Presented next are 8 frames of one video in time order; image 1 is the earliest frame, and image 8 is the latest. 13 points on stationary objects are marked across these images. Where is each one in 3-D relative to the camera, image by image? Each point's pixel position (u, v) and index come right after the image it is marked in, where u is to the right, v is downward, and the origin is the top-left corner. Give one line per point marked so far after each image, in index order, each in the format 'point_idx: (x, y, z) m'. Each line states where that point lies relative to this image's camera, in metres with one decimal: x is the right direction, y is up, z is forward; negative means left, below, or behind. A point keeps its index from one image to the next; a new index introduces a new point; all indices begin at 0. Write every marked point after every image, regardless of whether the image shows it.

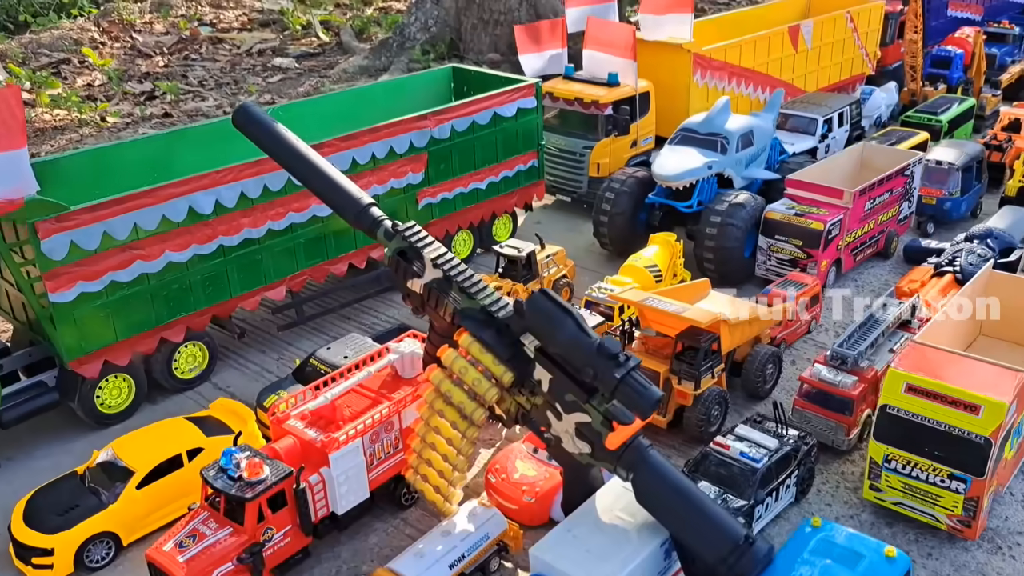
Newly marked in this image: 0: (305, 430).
0: (-0.8, -0.6, +3.3) m
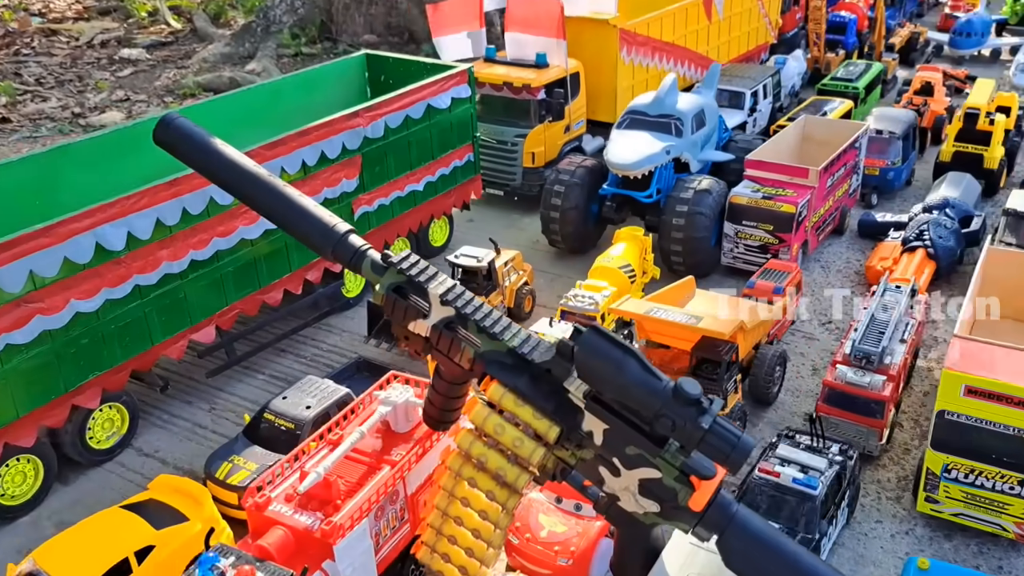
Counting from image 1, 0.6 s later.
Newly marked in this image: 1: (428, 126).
0: (-0.7, -0.7, +2.7) m
1: (-0.5, +0.9, +5.0) m
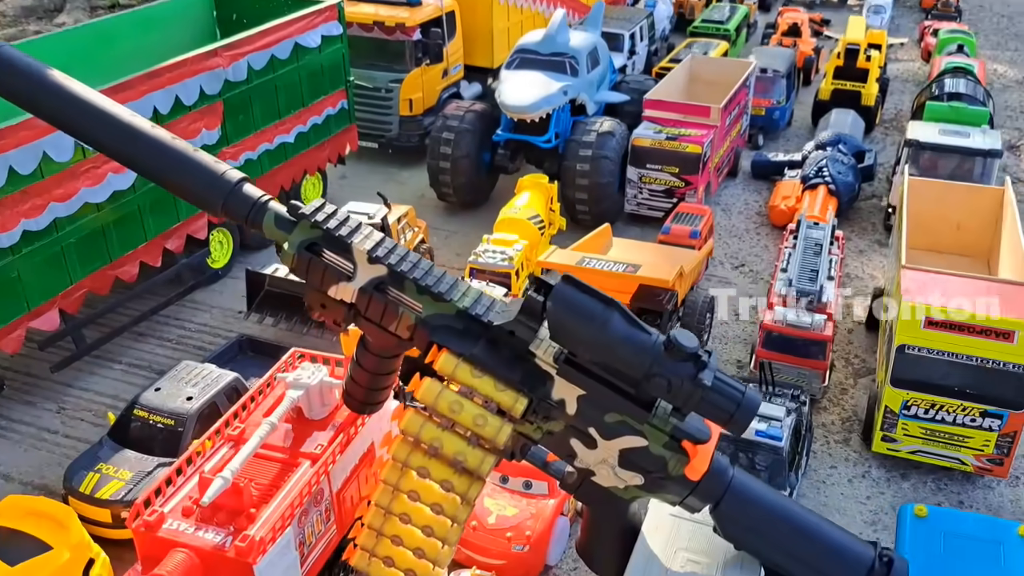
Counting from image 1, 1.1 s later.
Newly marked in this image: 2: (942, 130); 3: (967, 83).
0: (-0.8, -0.6, +2.2) m
1: (-1.1, +1.1, +4.4) m
2: (+2.2, +0.8, +4.3) m
3: (+2.6, +1.2, +4.8) m
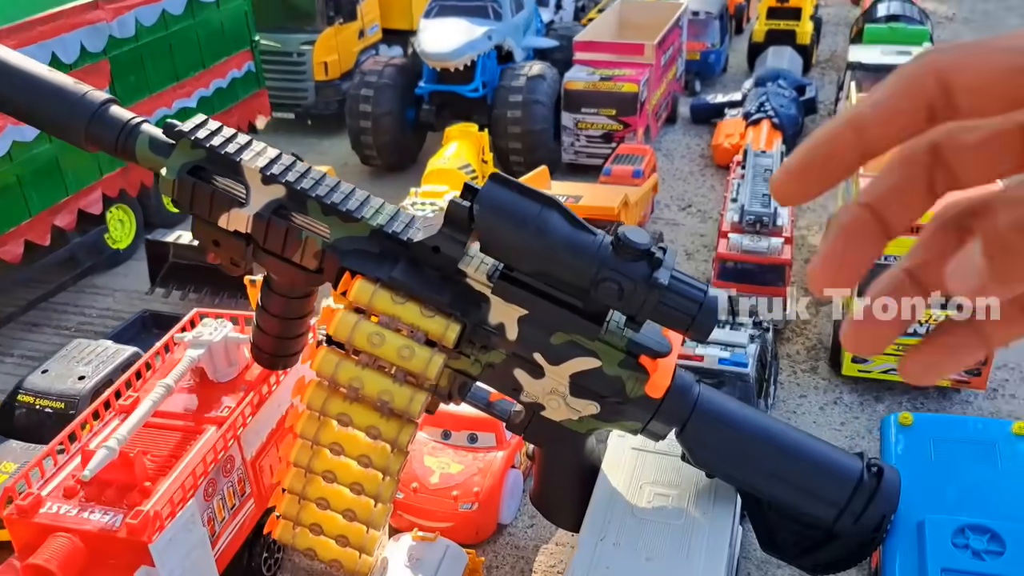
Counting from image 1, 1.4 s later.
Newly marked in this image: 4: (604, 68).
0: (-0.9, -0.5, +1.8) m
1: (-1.5, +1.2, +4.0) m
2: (+1.8, +1.1, +4.1) m
3: (+2.1, +1.5, +4.7) m
4: (+0.5, +1.1, +4.3) m
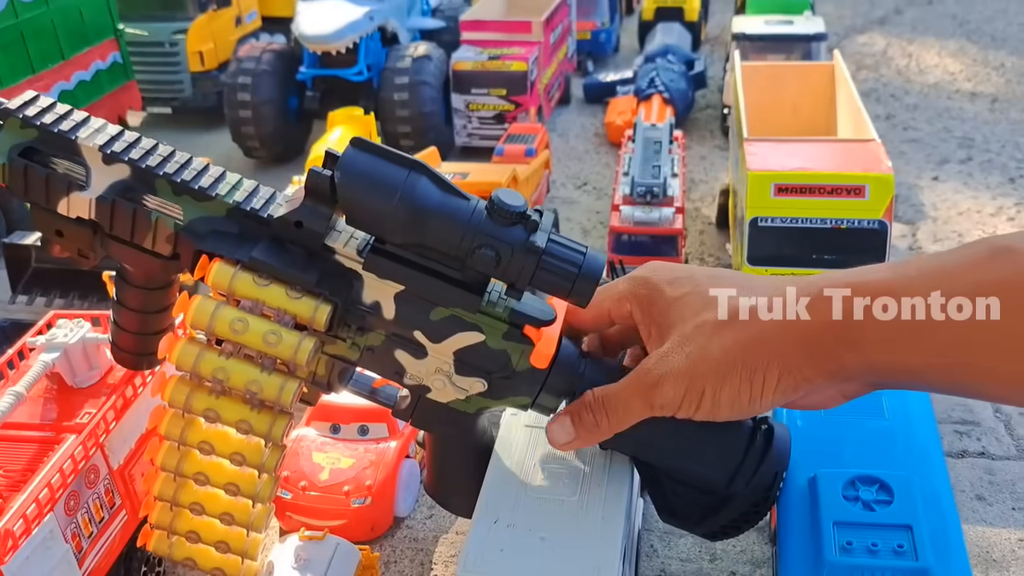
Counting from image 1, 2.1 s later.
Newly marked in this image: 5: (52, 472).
0: (-1.1, -0.5, +1.7) m
1: (-2.0, +1.2, +3.7) m
2: (+1.2, +1.3, +4.2) m
3: (+1.5, +1.7, +4.8) m
4: (-0.1, +1.2, +4.3) m
5: (-1.0, -0.4, +1.8) m
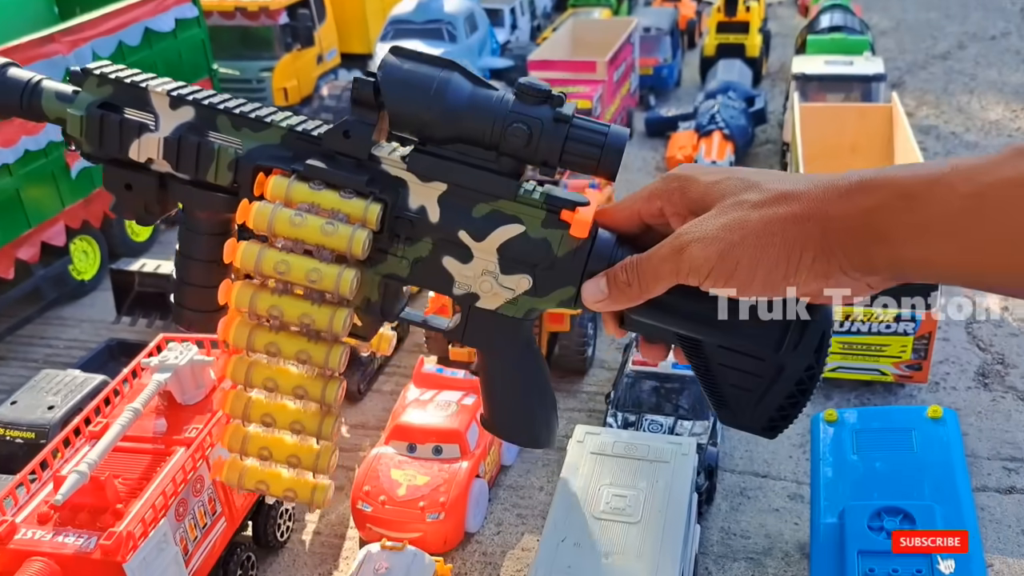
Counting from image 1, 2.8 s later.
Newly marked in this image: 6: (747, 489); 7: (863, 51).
0: (-1.0, -0.6, +1.9) m
1: (-1.7, +1.1, +4.0) m
2: (+1.6, +1.1, +4.3) m
3: (+1.9, +1.5, +4.9) m
4: (+0.2, +1.1, +4.5) m
5: (-0.8, -0.5, +2.0) m
6: (+0.7, -0.6, +2.5) m
7: (+1.8, +1.2, +4.4) m
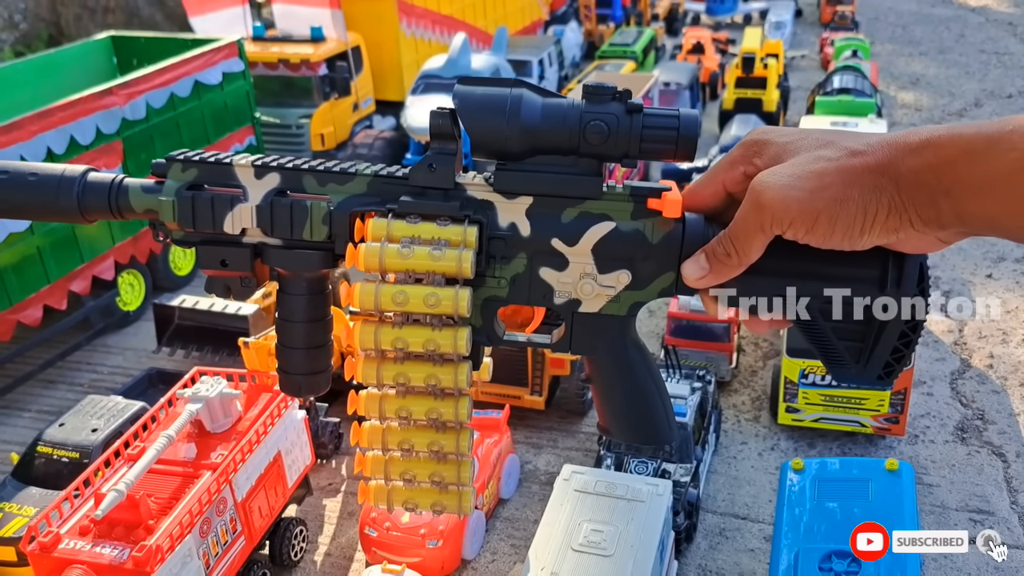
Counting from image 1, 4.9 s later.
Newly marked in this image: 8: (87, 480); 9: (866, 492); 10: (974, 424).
0: (-1.0, -0.7, +2.2) m
1: (-1.6, +0.9, +4.4) m
2: (+1.7, +0.9, +4.5) m
3: (+2.0, +1.2, +5.1) m
4: (+0.3, +0.8, +4.7) m
5: (-0.8, -0.6, +2.2) m
6: (+0.7, -0.8, +2.7) m
7: (+1.9, +1.0, +4.6) m
8: (-1.2, -0.6, +2.5) m
9: (+1.0, -0.6, +2.4) m
10: (+1.7, -0.5, +3.1) m
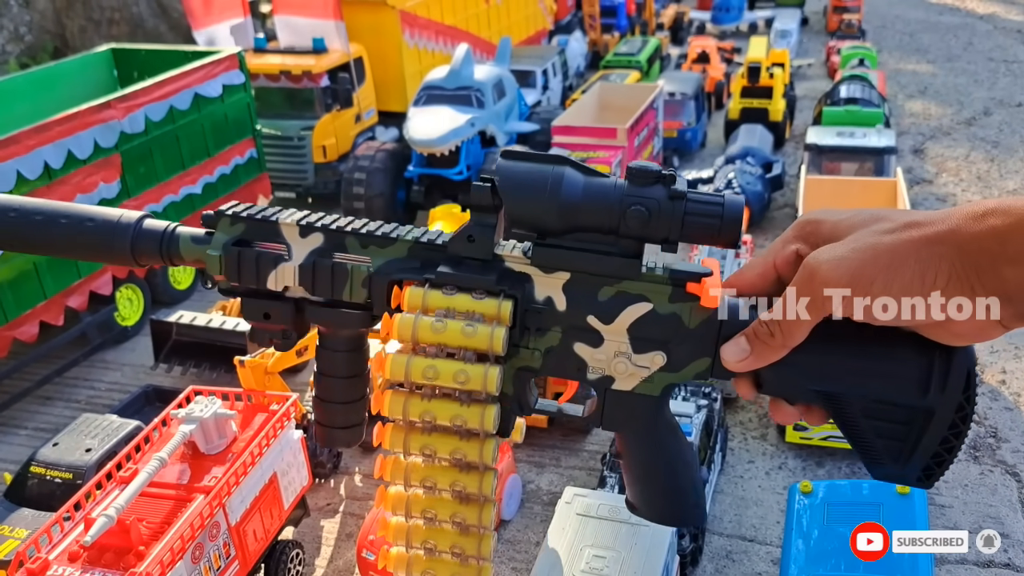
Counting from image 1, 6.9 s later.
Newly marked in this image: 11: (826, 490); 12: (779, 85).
0: (-1.0, -0.7, +2.1) m
1: (-1.6, +0.9, +4.3) m
2: (+1.7, +0.8, +4.4) m
3: (+2.0, +1.2, +5.0) m
4: (+0.4, +0.8, +4.7) m
5: (-0.8, -0.6, +2.2) m
6: (+0.7, -0.8, +2.6) m
7: (+2.0, +0.9, +4.6) m
8: (-1.2, -0.6, +2.5) m
9: (+1.0, -0.6, +2.3) m
10: (+1.7, -0.5, +3.0) m
11: (+0.9, -0.6, +2.3) m
12: (+1.8, +1.4, +5.8) m
